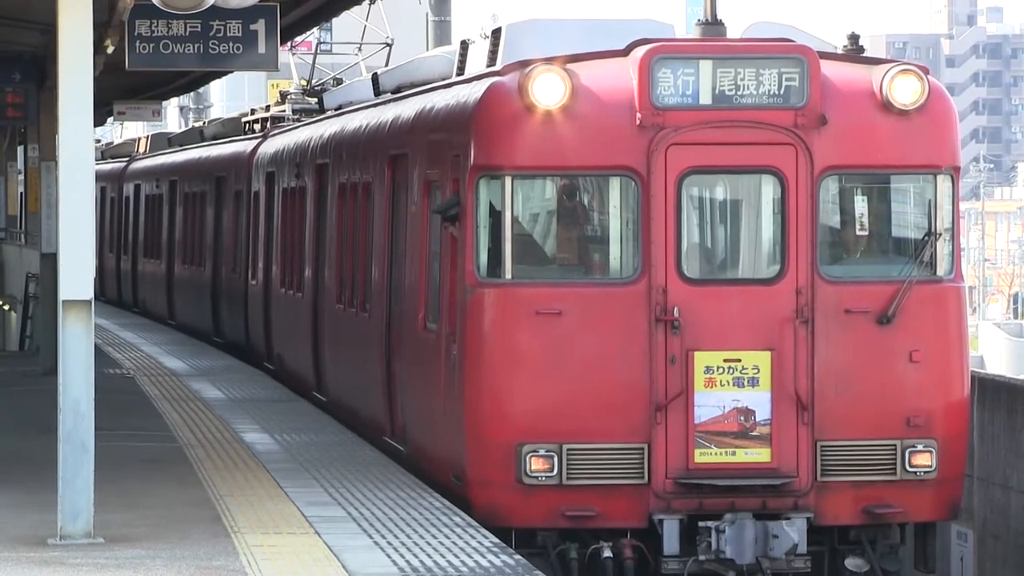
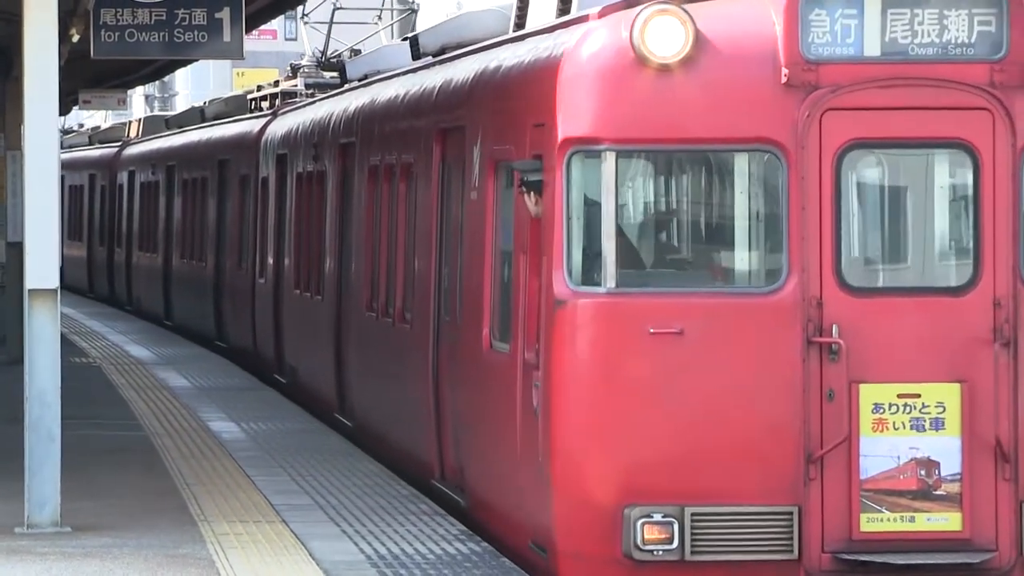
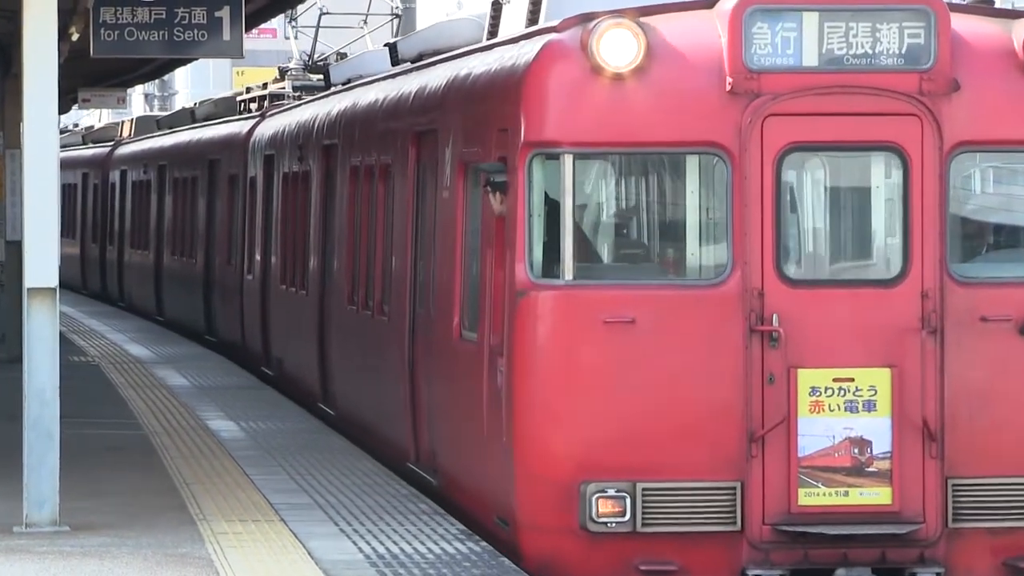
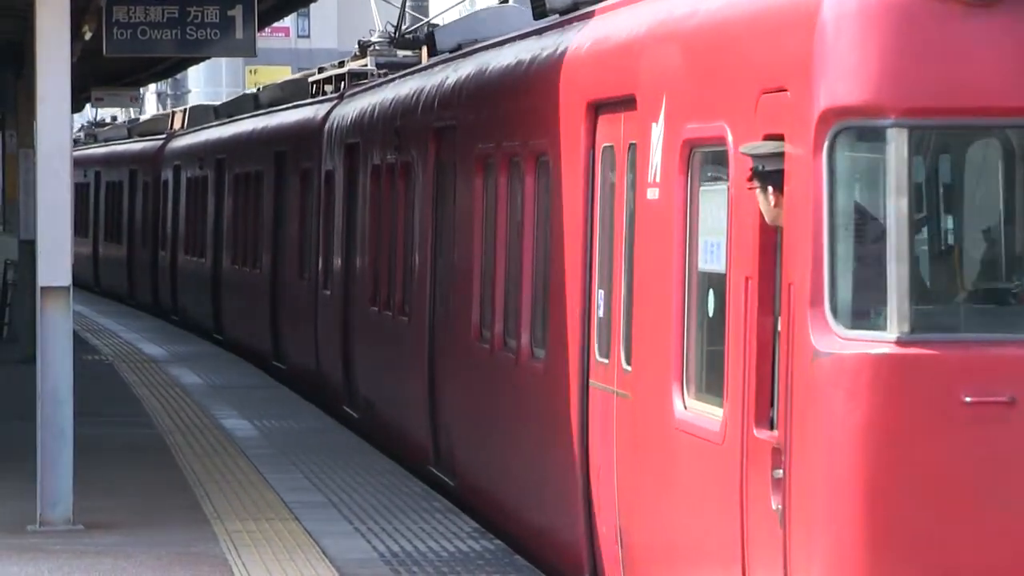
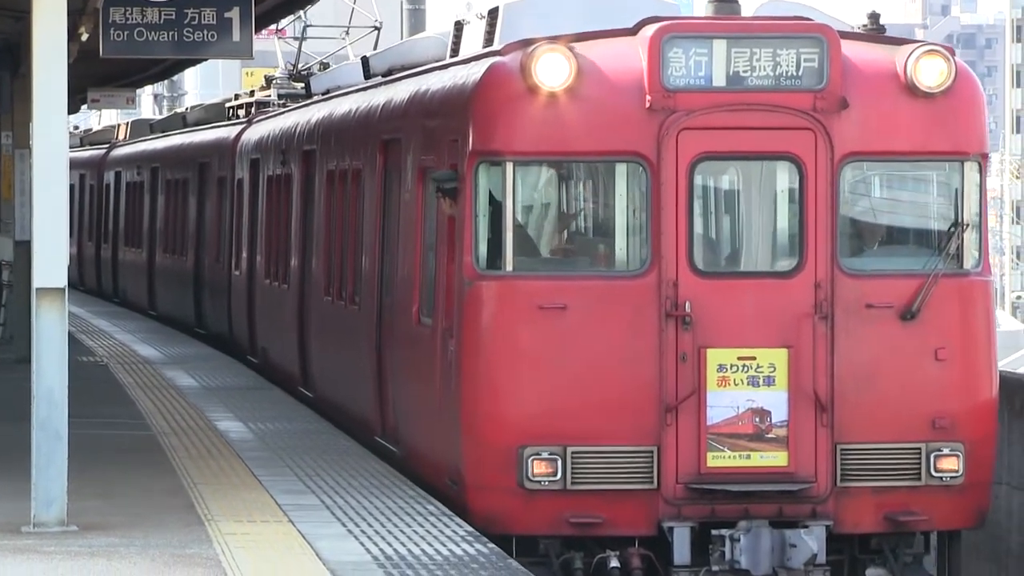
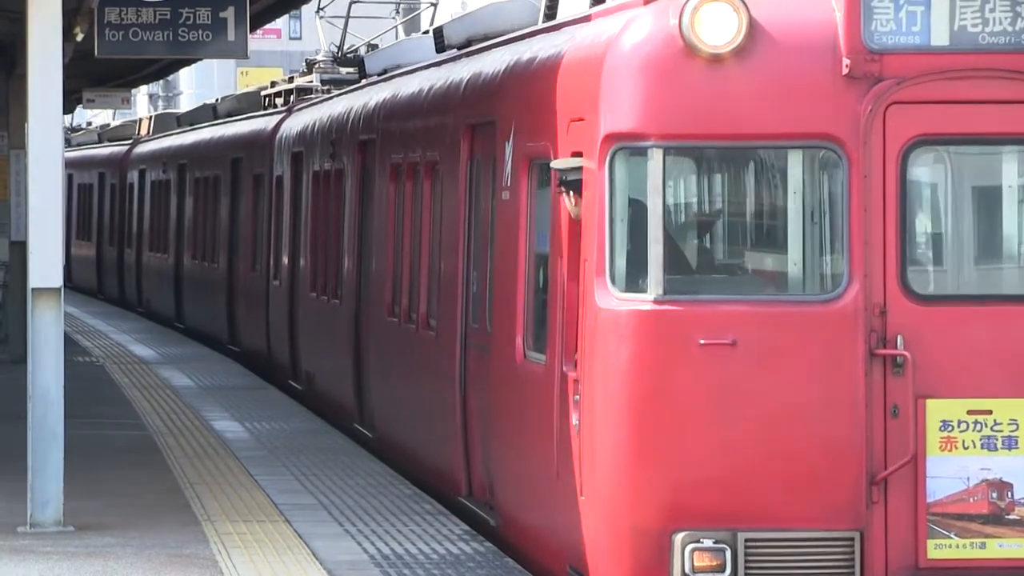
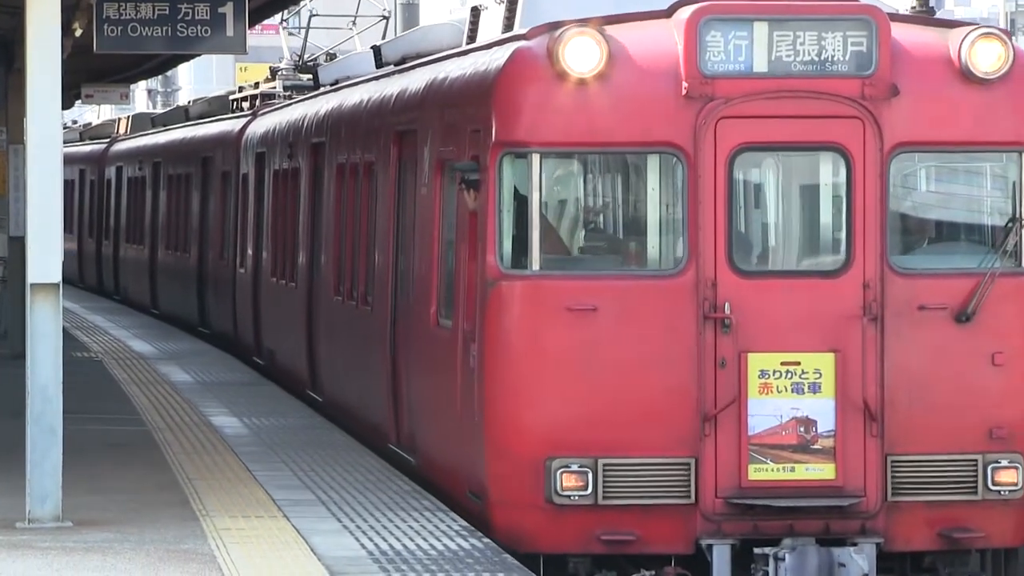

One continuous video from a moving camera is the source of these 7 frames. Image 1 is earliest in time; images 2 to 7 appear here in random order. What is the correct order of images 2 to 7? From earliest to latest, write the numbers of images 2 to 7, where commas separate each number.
5, 7, 3, 2, 6, 4
